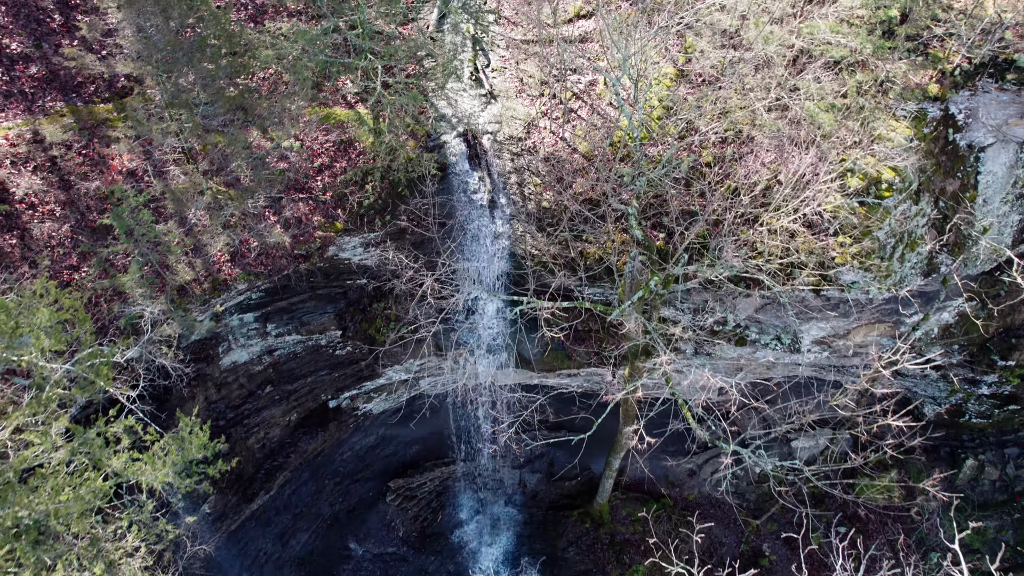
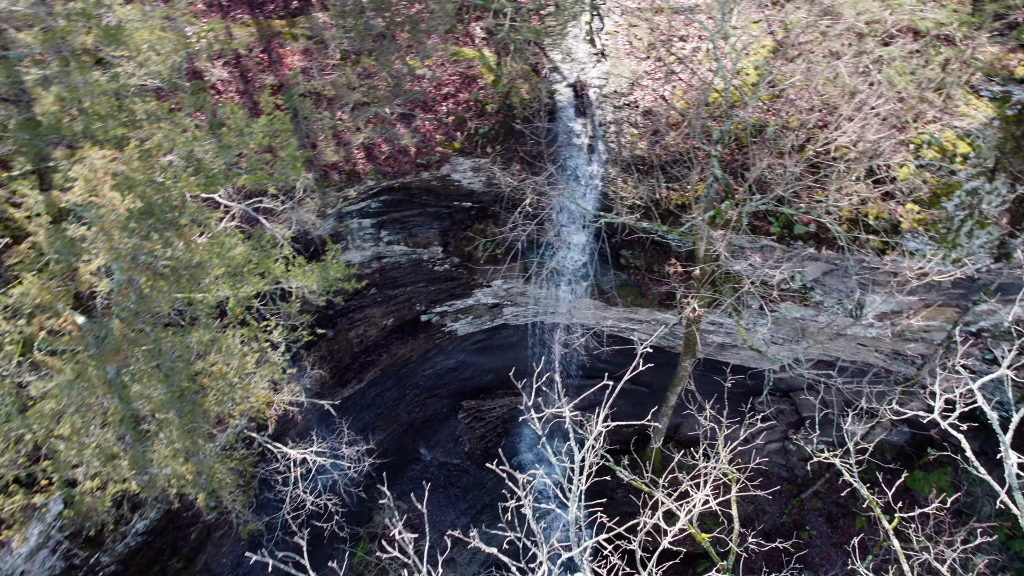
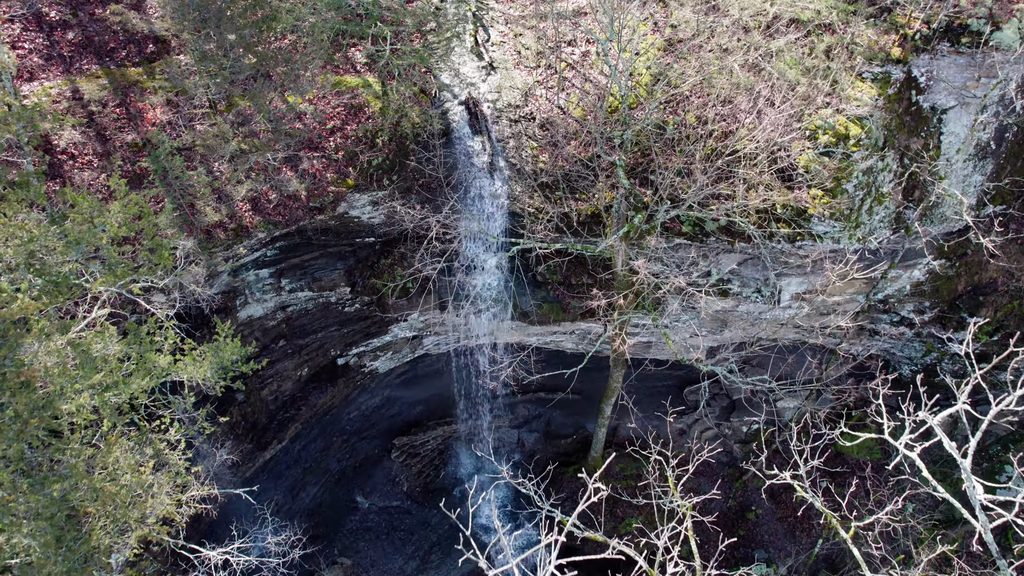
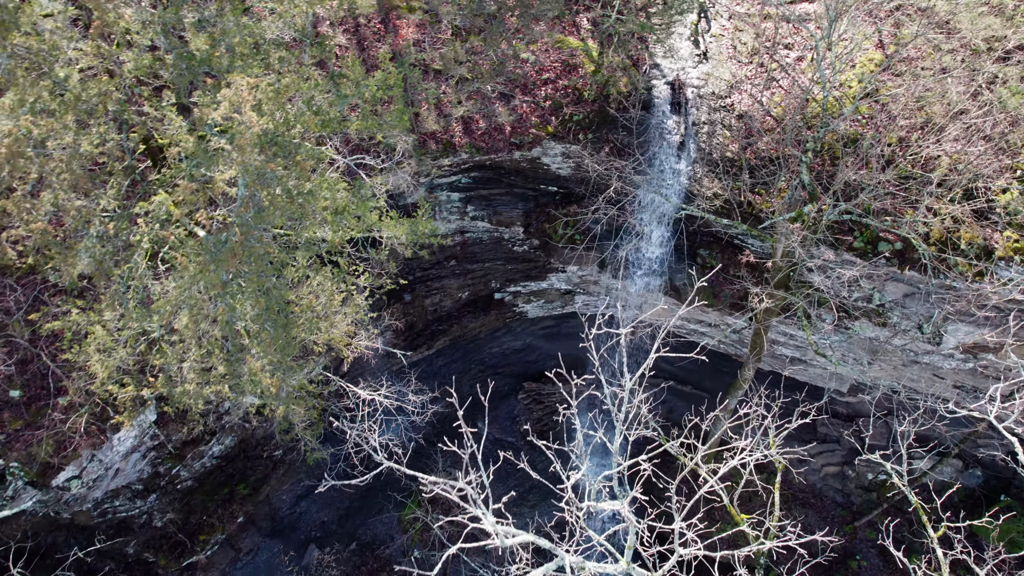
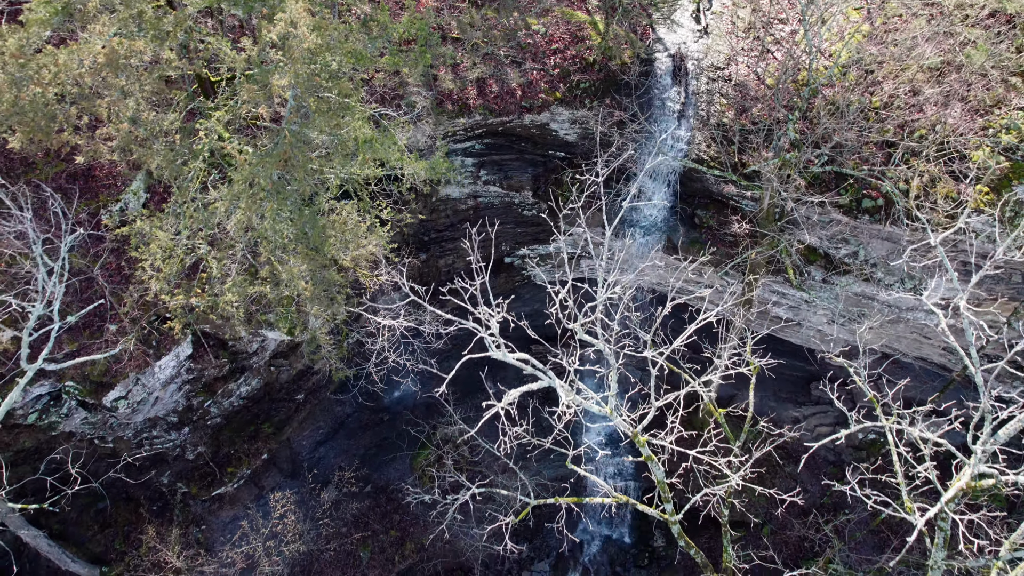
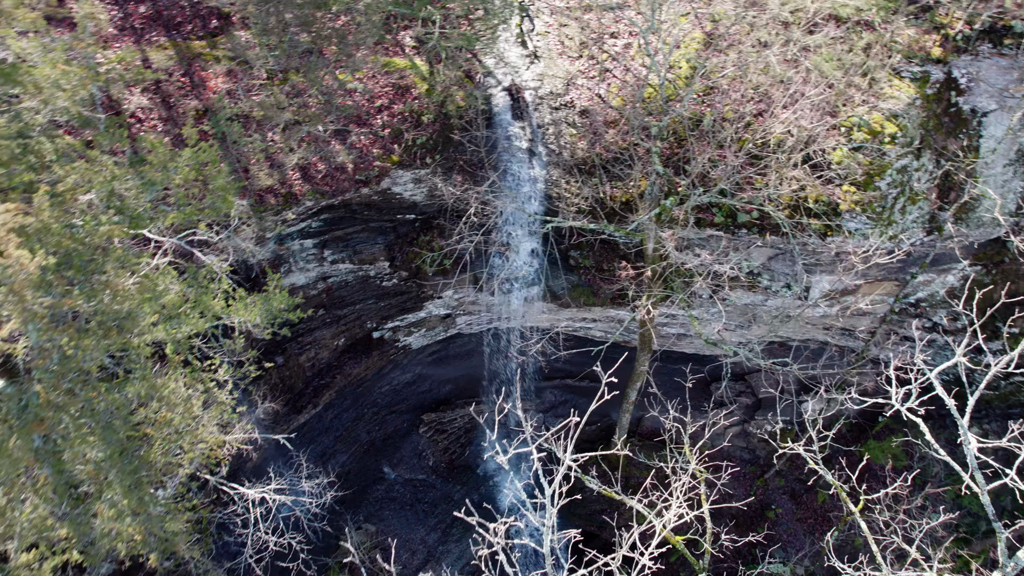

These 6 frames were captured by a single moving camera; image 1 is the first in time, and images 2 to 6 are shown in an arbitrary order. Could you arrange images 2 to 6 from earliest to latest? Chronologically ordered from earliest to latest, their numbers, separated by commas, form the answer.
3, 6, 2, 4, 5
